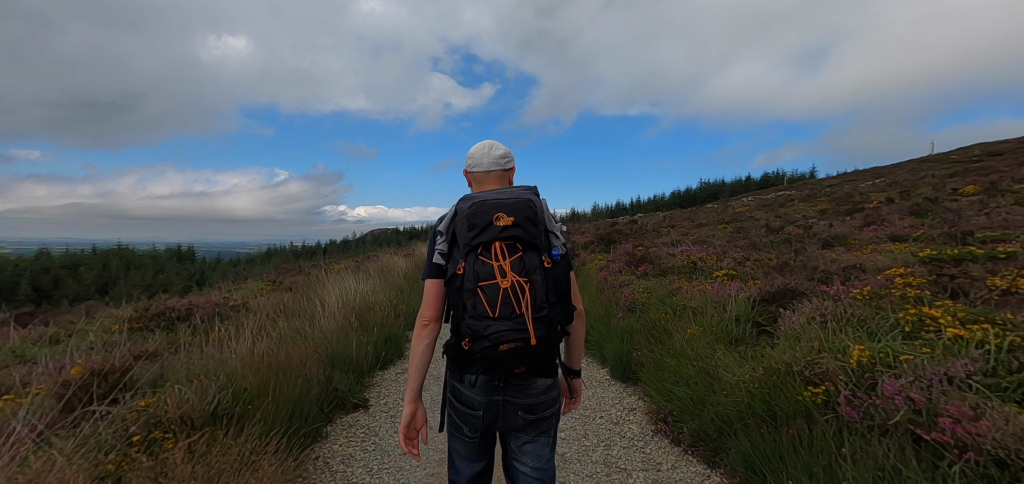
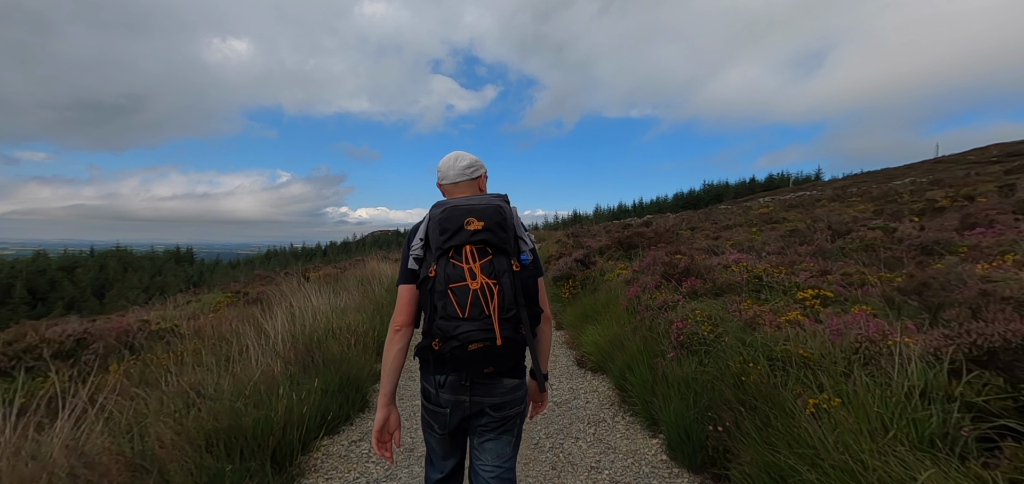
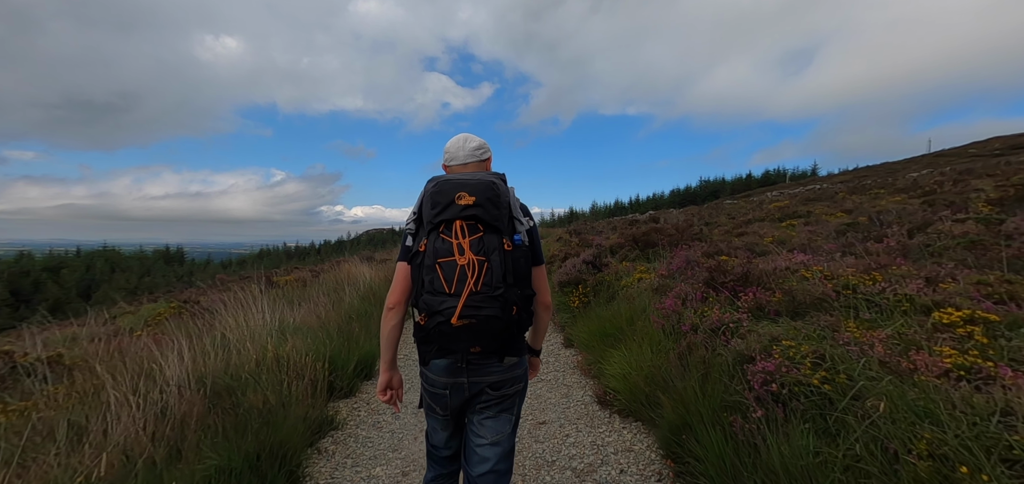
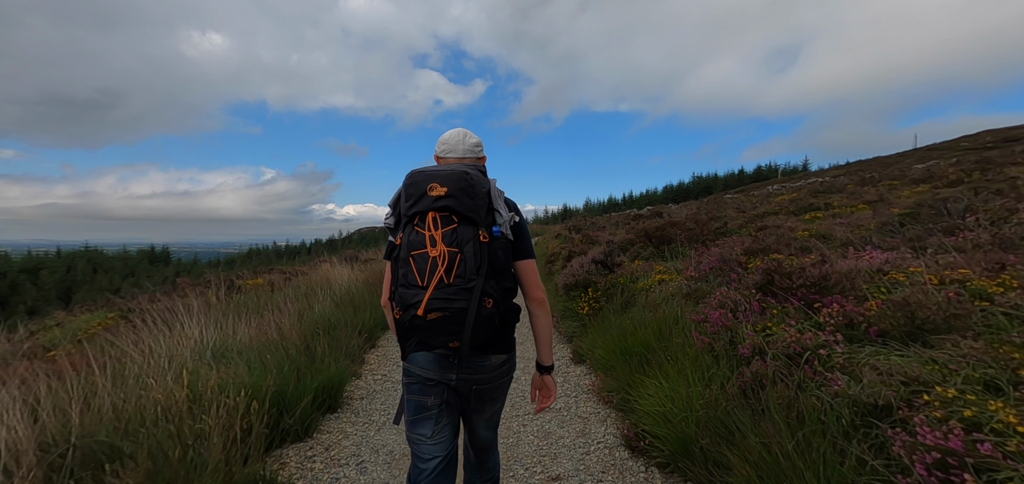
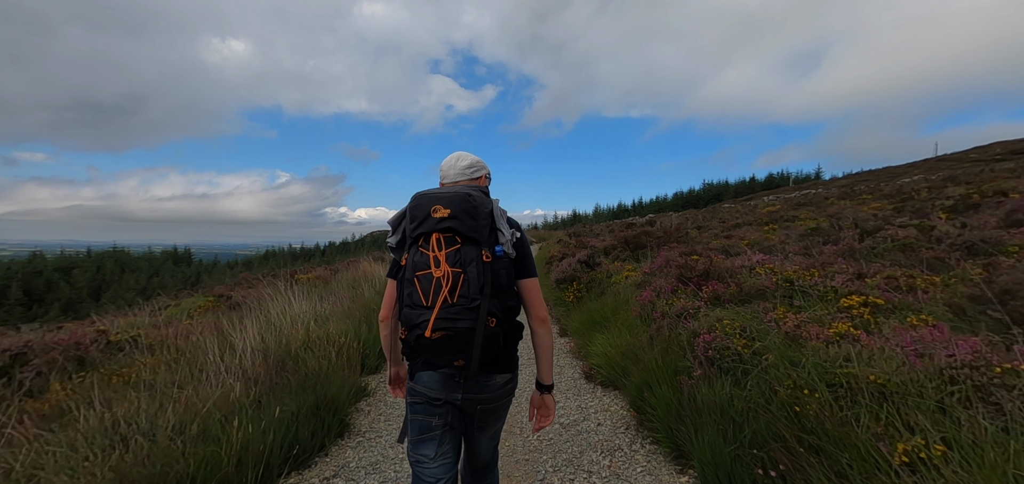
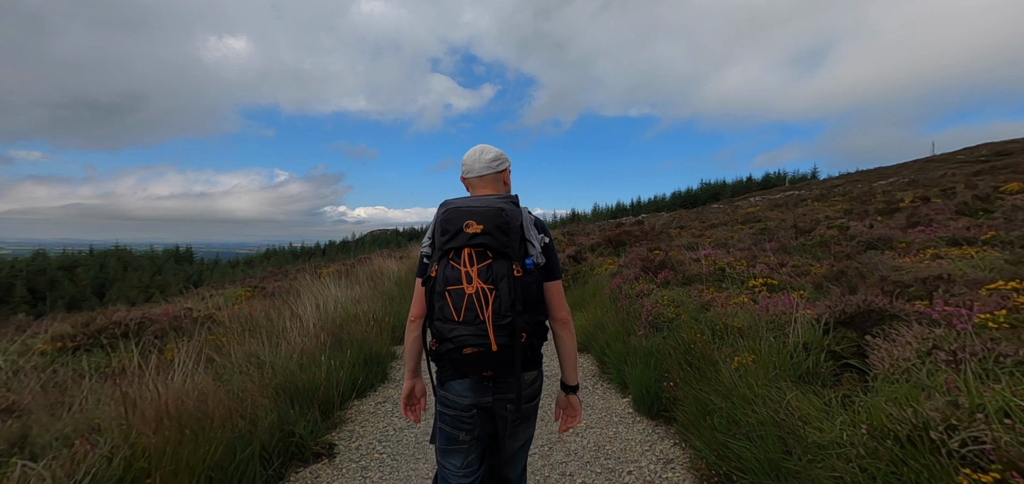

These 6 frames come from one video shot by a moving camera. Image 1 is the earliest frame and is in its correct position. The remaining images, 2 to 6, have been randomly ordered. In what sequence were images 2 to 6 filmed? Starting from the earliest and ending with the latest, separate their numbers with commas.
6, 2, 5, 3, 4
